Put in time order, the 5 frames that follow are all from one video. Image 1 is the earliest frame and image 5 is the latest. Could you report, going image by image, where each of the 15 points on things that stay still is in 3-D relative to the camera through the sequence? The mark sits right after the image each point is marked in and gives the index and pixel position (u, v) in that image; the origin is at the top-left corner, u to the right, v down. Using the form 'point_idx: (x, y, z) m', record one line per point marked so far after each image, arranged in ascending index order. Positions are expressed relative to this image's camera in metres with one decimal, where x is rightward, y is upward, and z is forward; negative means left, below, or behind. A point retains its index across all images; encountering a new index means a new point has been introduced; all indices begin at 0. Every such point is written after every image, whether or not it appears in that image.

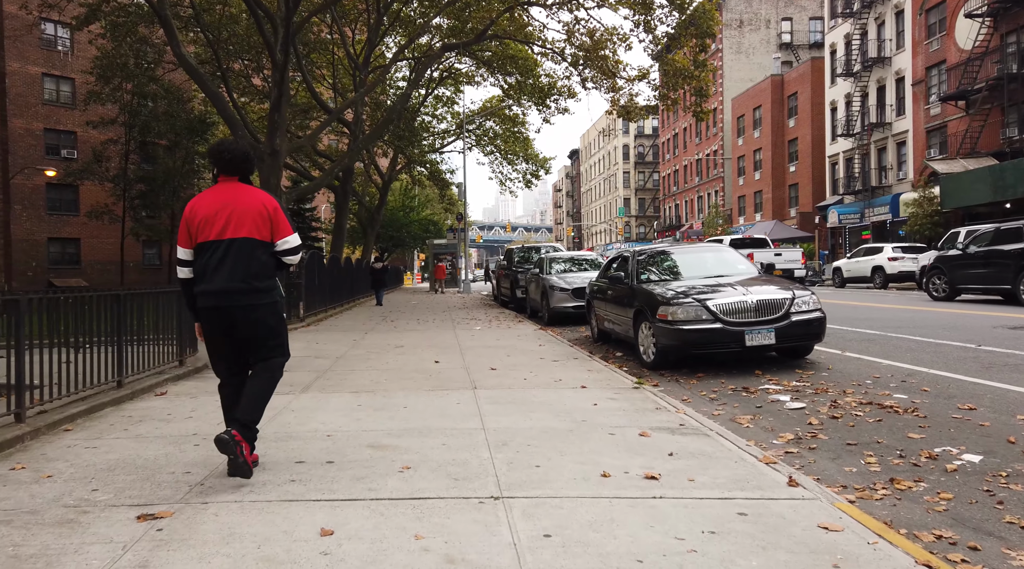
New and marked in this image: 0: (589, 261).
0: (+2.1, +0.7, +19.2) m
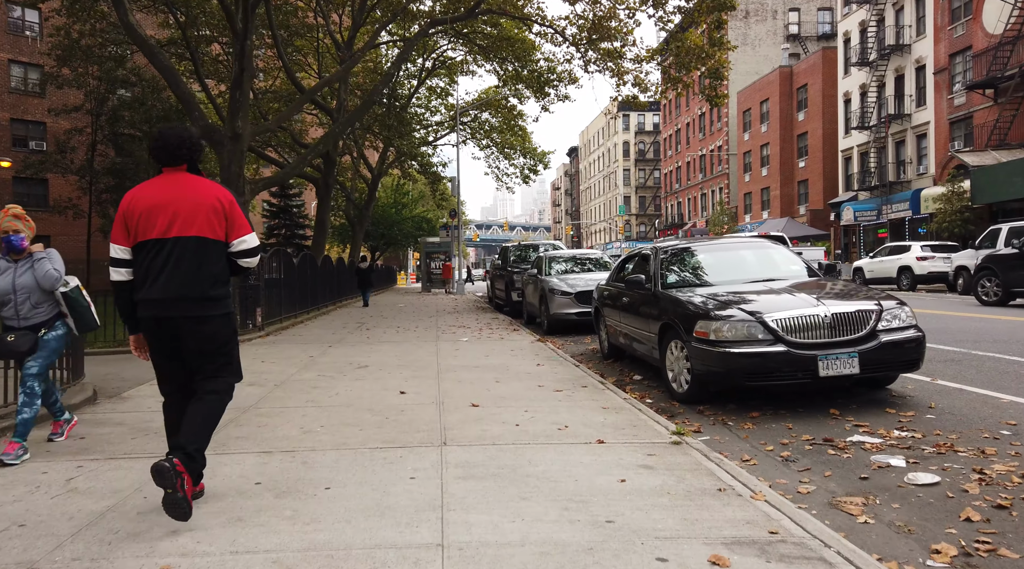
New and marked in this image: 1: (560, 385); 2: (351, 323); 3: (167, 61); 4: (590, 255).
0: (+1.9, +0.6, +17.1) m
1: (+0.5, -1.0, +7.2) m
2: (-3.7, -0.9, +16.6) m
3: (-7.8, +5.0, +16.3) m
4: (+1.9, +0.7, +17.4) m
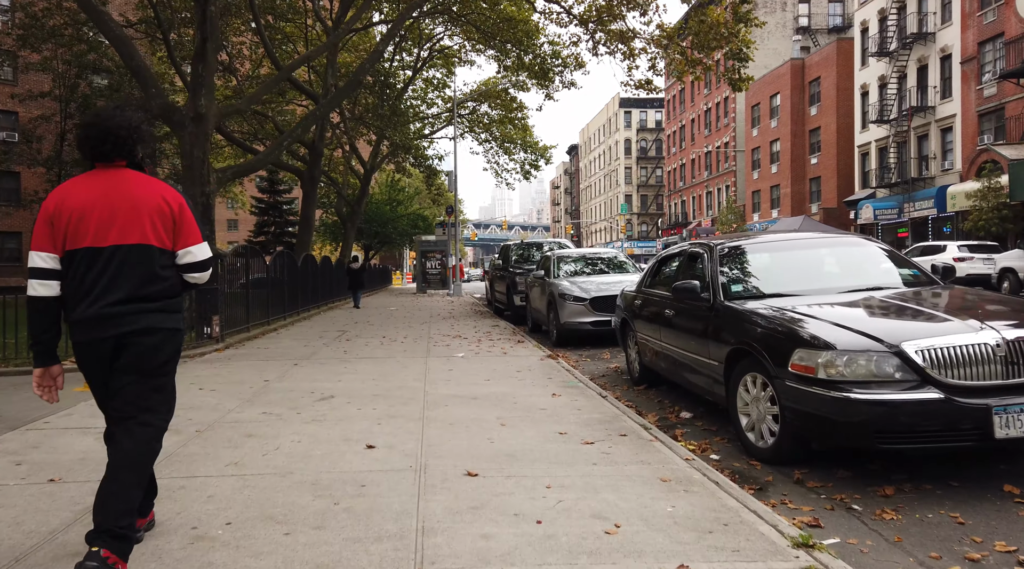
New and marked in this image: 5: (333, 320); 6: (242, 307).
0: (+2.0, +0.5, +15.2) m
1: (+0.5, -1.1, +5.2) m
2: (-3.6, -0.9, +14.6) m
3: (-7.7, +5.0, +14.3) m
4: (+1.9, +0.7, +15.5) m
5: (-4.6, -0.9, +18.8) m
6: (-5.6, -0.5, +15.0) m
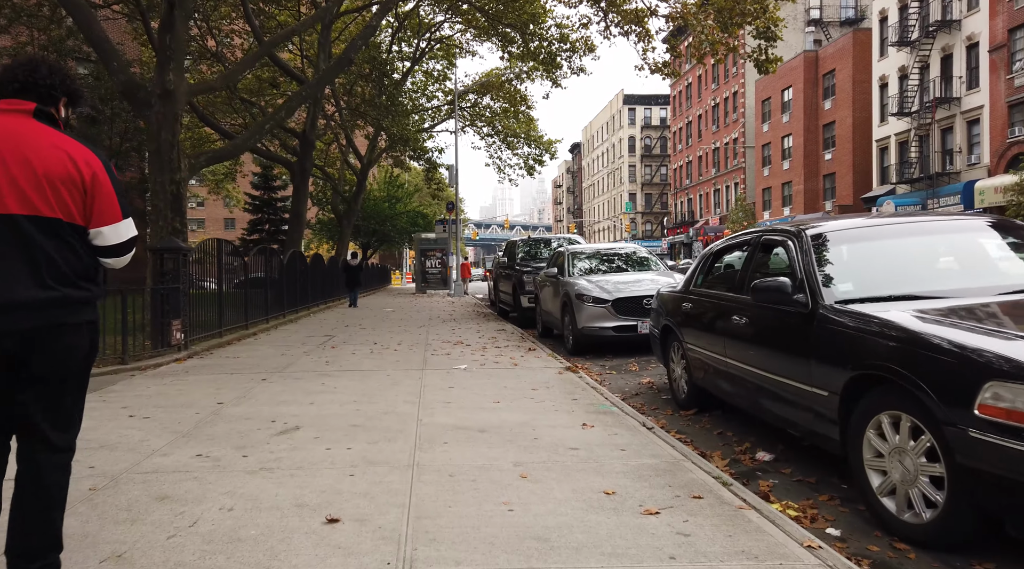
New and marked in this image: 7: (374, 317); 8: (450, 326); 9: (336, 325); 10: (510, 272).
0: (+2.1, +0.5, +13.7) m
1: (+0.7, -1.0, +3.7) m
2: (-3.5, -0.9, +13.1) m
3: (-7.6, +5.0, +12.8) m
4: (+2.1, +0.7, +13.9) m
5: (-4.5, -0.9, +17.3) m
6: (-5.5, -0.5, +13.4) m
7: (-3.8, -0.9, +19.8) m
8: (-1.4, -0.9, +16.5) m
9: (-4.0, -0.9, +16.6) m
10: (-0.1, +0.3, +19.1) m
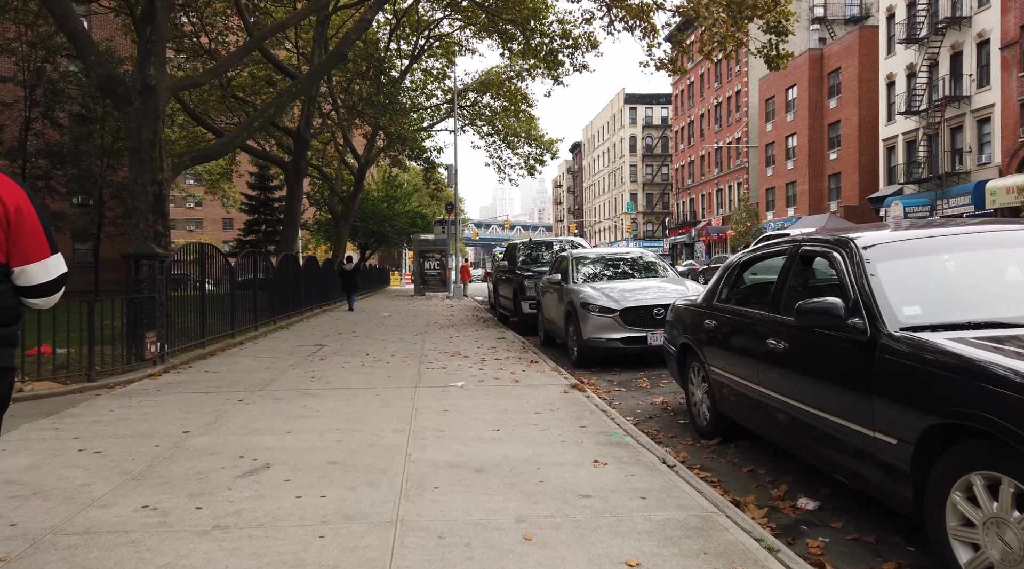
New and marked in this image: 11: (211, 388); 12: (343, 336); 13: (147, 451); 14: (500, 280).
0: (+2.1, +0.4, +13.0) m
1: (+0.7, -1.2, +3.0) m
2: (-3.5, -1.0, +12.4) m
3: (-7.5, +4.9, +12.2) m
4: (+2.1, +0.6, +13.3) m
5: (-4.5, -1.0, +16.6) m
6: (-5.5, -0.6, +12.8) m
7: (-3.8, -1.0, +19.2) m
8: (-1.4, -1.0, +15.8) m
9: (-4.0, -1.0, +15.9) m
10: (-0.1, +0.2, +18.5) m
11: (-3.1, -1.1, +7.5) m
12: (-3.4, -1.0, +14.3) m
13: (-2.5, -1.1, +4.8) m
14: (-0.3, +0.2, +19.5) m
